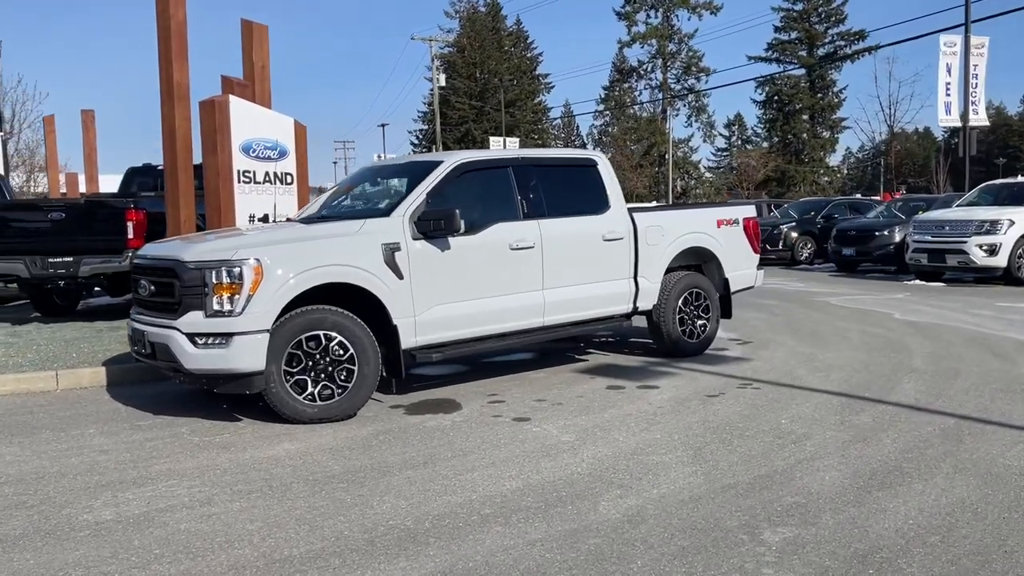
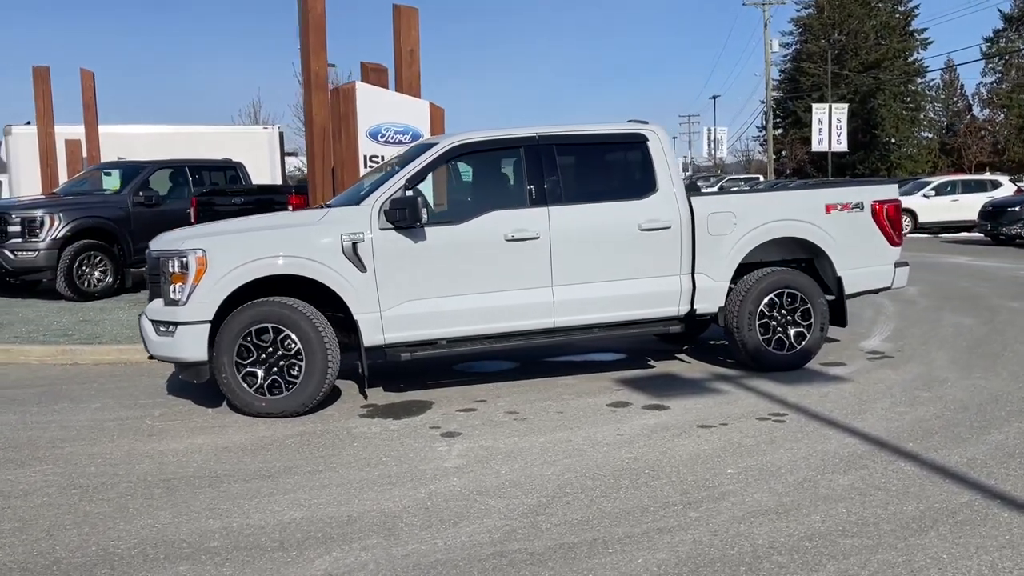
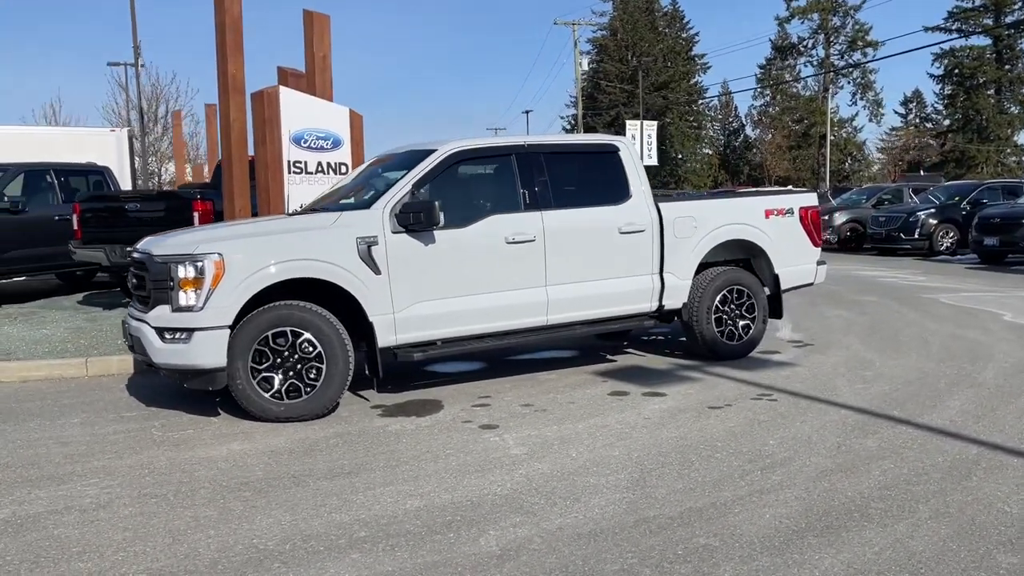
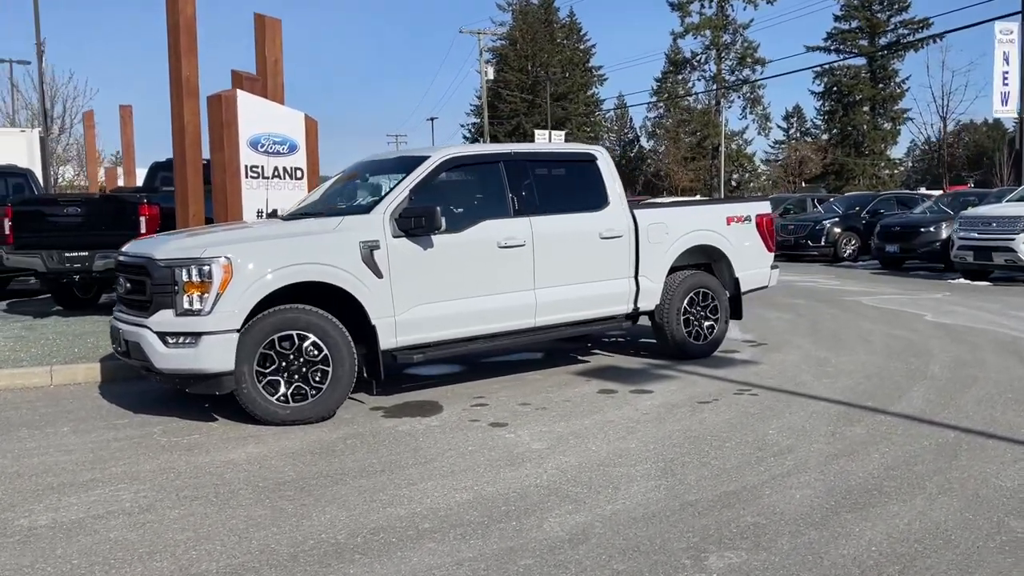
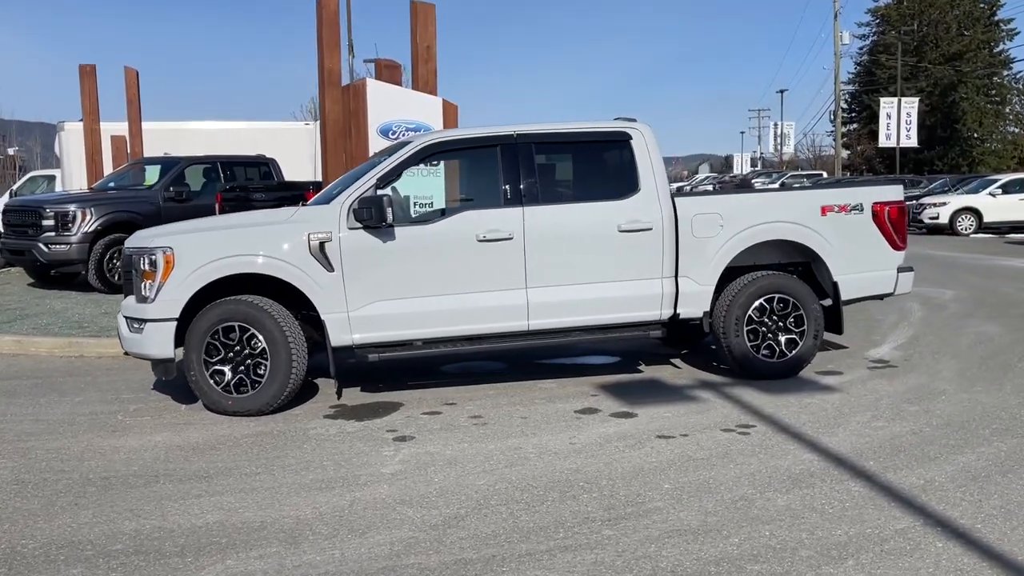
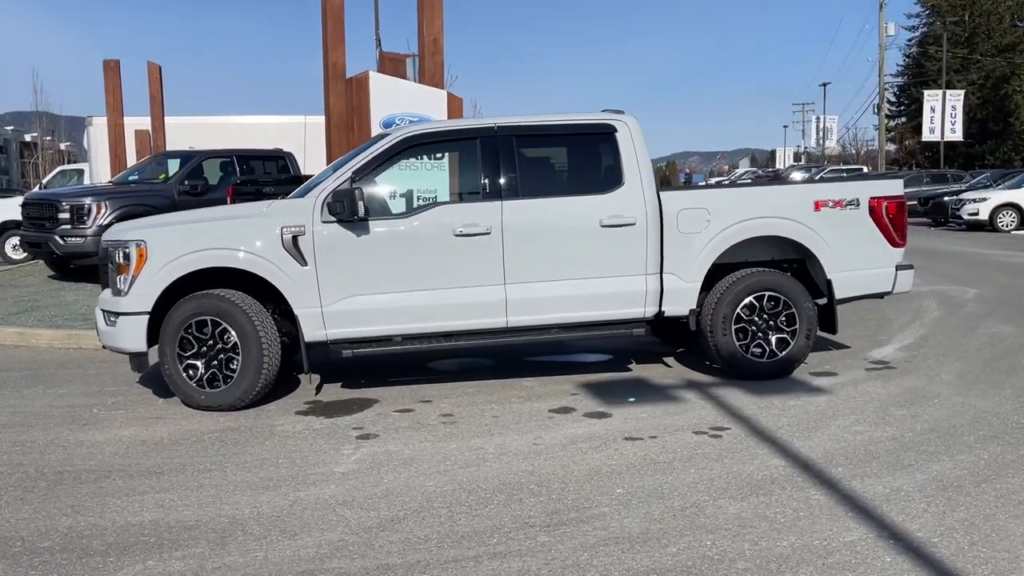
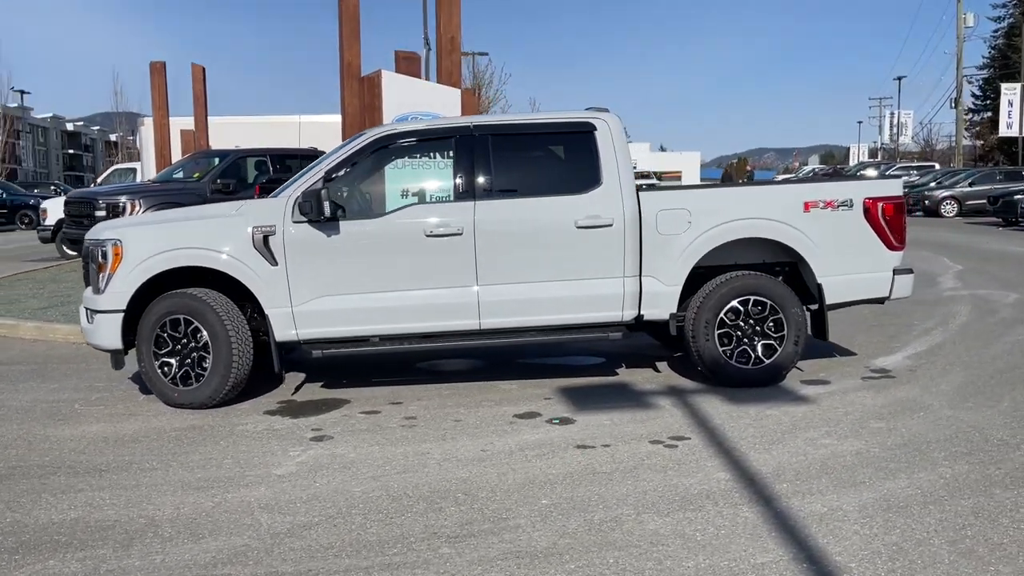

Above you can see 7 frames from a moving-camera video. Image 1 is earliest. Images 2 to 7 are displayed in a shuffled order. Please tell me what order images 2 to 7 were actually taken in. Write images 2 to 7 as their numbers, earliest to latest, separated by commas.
4, 3, 2, 5, 6, 7
